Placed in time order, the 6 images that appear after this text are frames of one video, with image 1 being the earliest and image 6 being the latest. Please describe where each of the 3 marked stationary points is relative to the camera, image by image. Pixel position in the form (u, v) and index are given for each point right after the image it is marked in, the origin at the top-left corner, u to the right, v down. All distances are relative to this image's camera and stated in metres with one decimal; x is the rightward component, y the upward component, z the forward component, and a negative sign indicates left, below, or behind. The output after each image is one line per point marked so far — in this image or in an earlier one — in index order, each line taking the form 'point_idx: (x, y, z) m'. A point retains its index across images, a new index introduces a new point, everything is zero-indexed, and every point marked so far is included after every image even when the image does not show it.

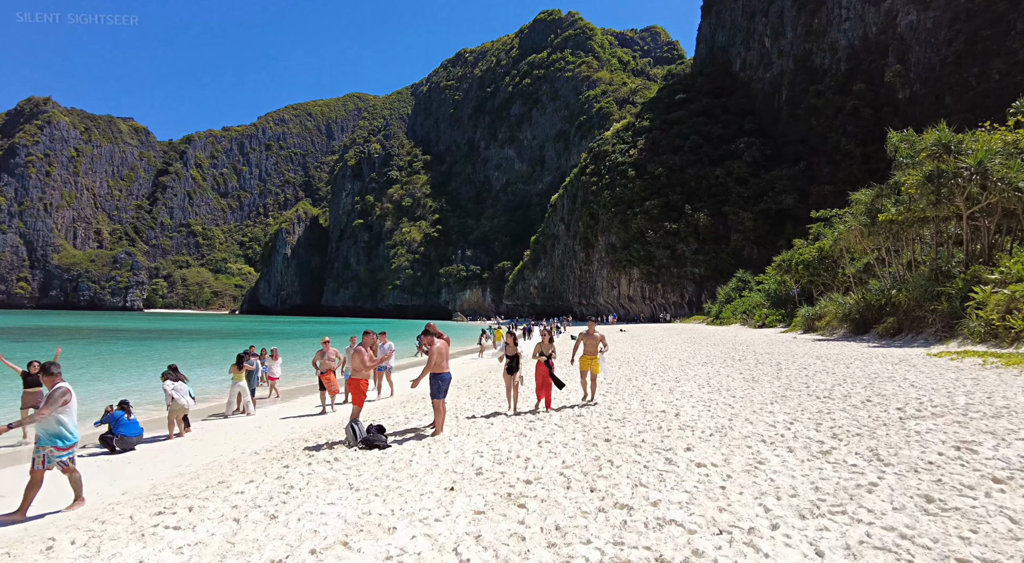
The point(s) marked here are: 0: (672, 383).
0: (+2.8, -1.8, +10.1) m
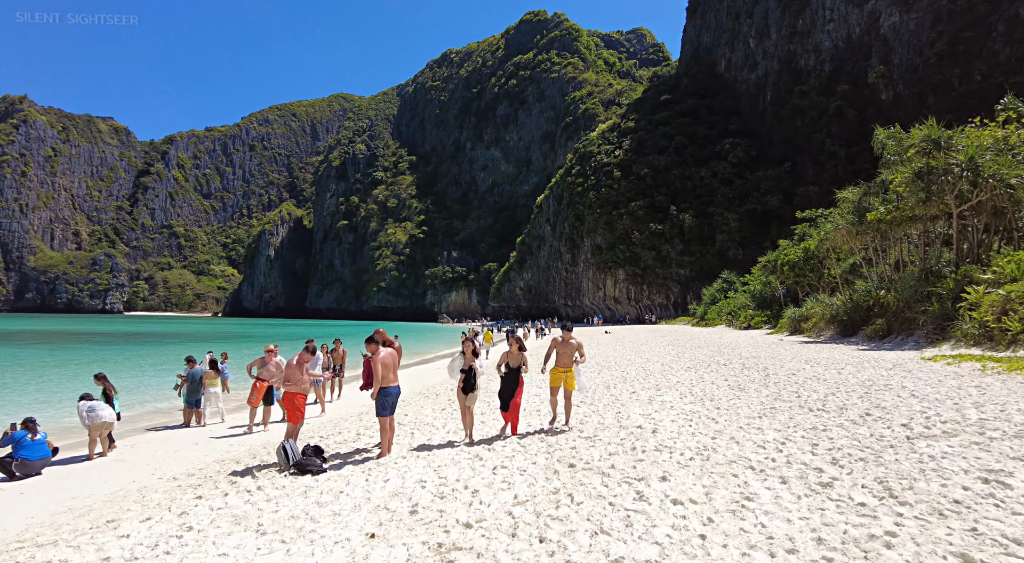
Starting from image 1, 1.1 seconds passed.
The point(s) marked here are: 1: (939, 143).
0: (+2.3, -1.8, +9.4) m
1: (+11.9, +3.8, +16.1) m
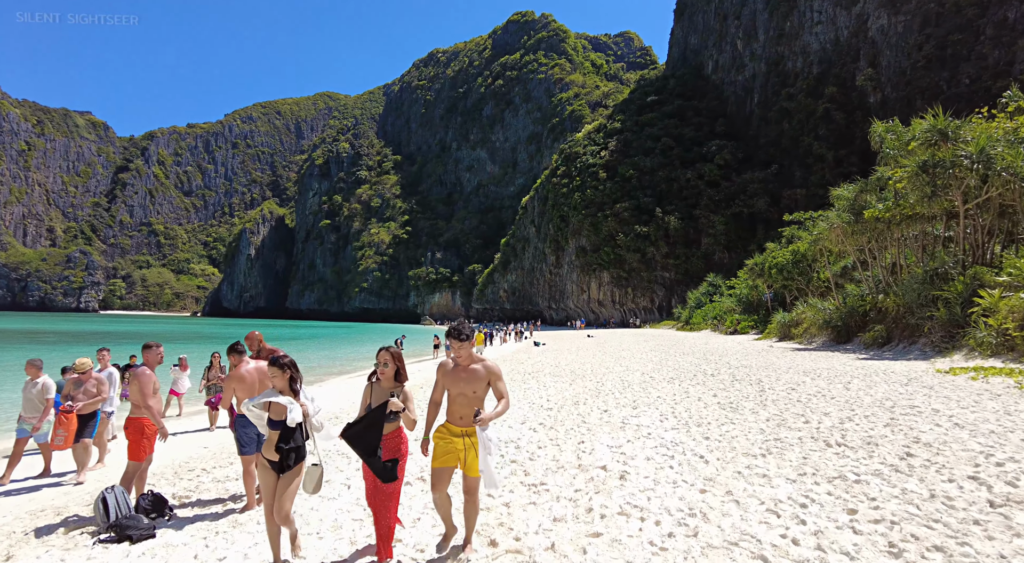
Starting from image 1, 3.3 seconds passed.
0: (+1.5, -1.7, +7.8) m
1: (+11.1, +3.8, +14.7) m
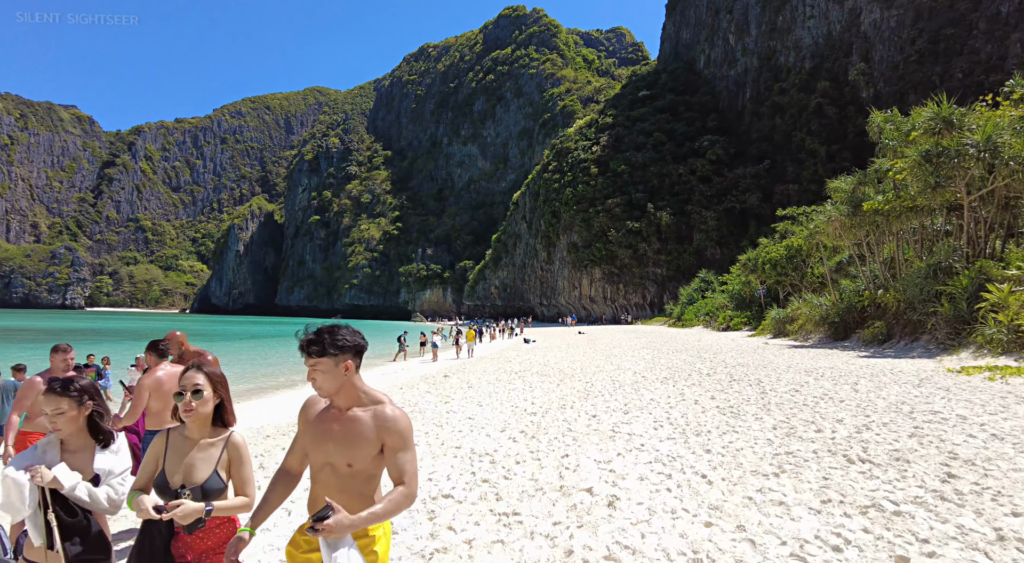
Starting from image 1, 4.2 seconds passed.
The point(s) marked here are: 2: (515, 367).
0: (+1.3, -1.6, +7.1) m
1: (+10.7, +3.9, +14.1) m
2: (+0.1, -2.3, +15.3) m
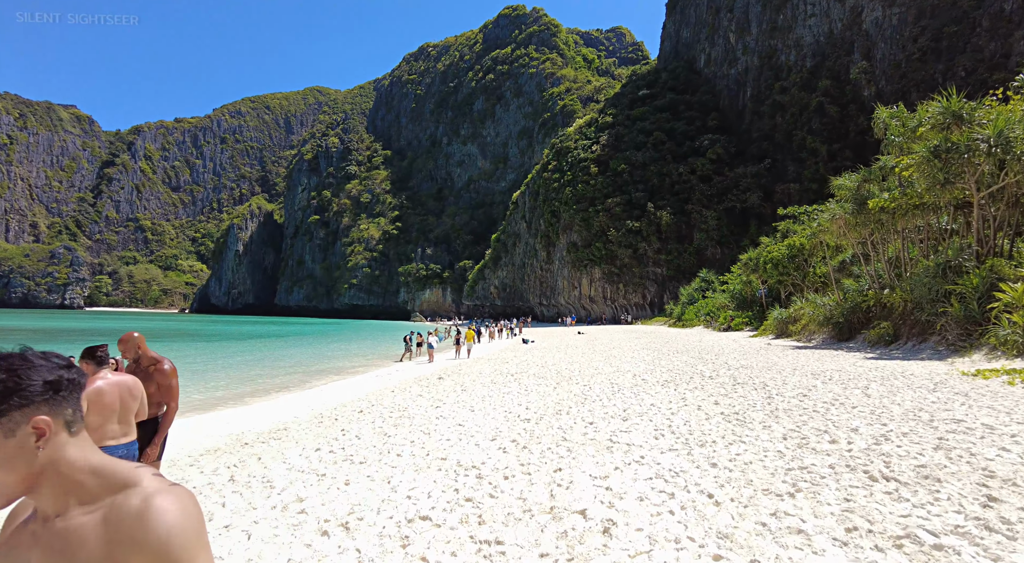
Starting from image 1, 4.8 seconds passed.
0: (+1.2, -1.6, +6.6) m
1: (+10.6, +3.9, +13.7) m
2: (0.0, -2.3, +14.9) m
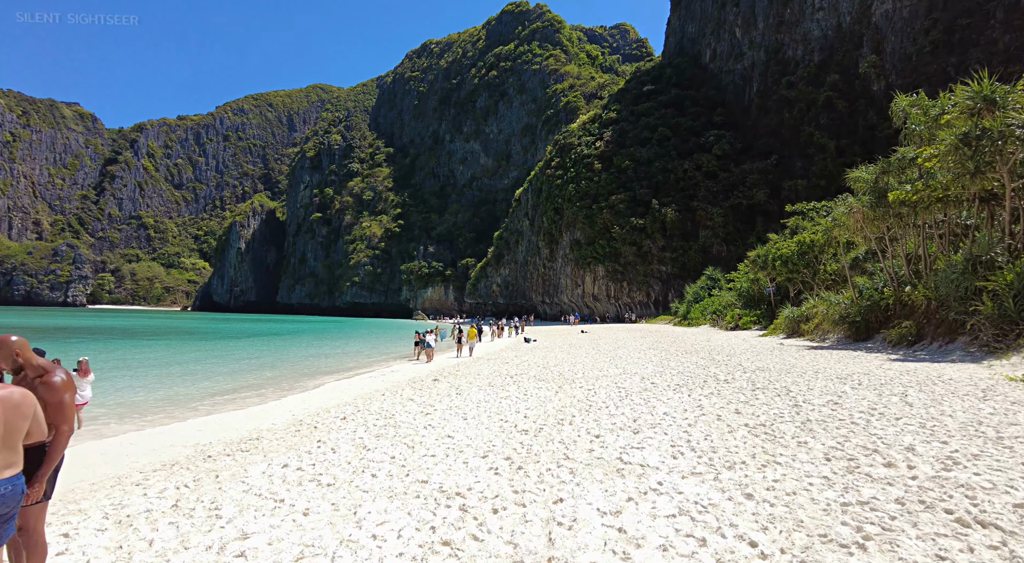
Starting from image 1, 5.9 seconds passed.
0: (+1.1, -1.5, +5.8) m
1: (+10.6, +4.0, +12.8) m
2: (0.0, -2.2, +14.1) m
